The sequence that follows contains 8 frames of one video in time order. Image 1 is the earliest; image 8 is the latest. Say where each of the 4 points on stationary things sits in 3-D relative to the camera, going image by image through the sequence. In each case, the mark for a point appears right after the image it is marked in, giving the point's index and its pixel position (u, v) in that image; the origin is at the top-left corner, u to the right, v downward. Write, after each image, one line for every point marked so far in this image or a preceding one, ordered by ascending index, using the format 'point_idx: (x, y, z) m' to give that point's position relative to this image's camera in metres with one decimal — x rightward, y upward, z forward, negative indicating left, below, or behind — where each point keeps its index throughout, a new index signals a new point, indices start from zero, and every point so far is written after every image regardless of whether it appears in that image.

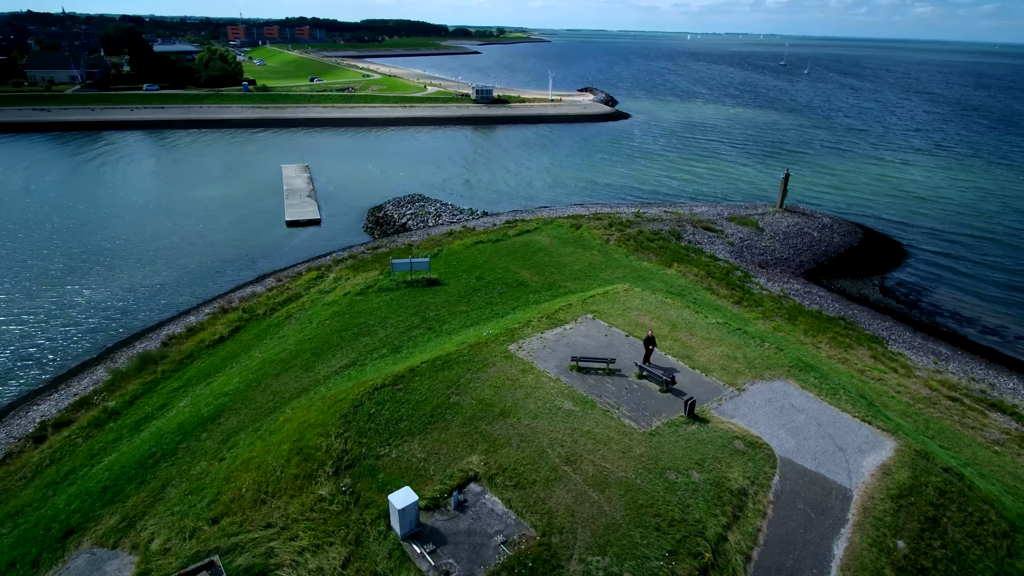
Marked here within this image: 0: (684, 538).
0: (+3.1, -4.5, +10.6) m
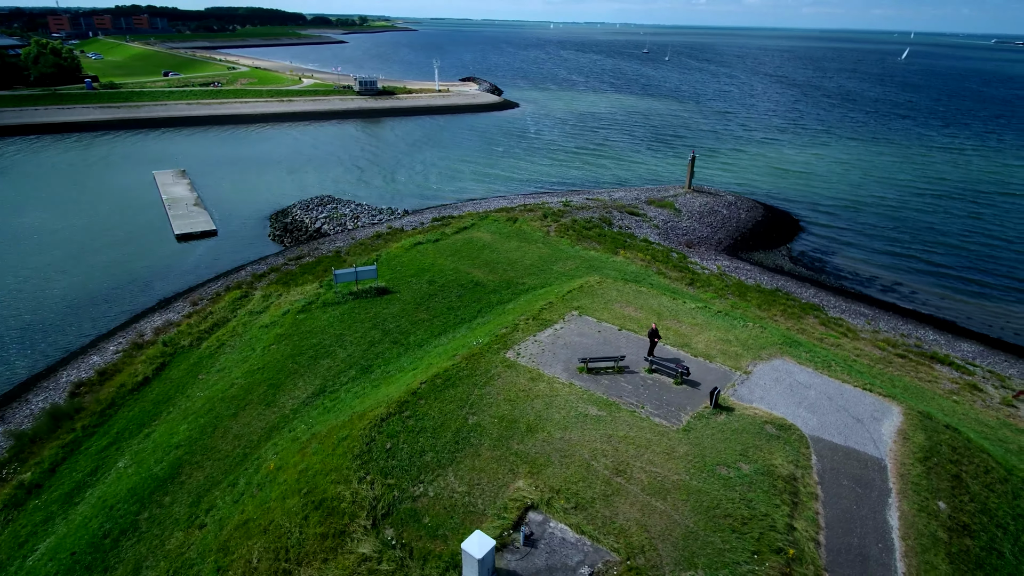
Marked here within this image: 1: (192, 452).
0: (+4.4, -4.3, +10.4) m
1: (-8.1, -4.1, +15.0) m
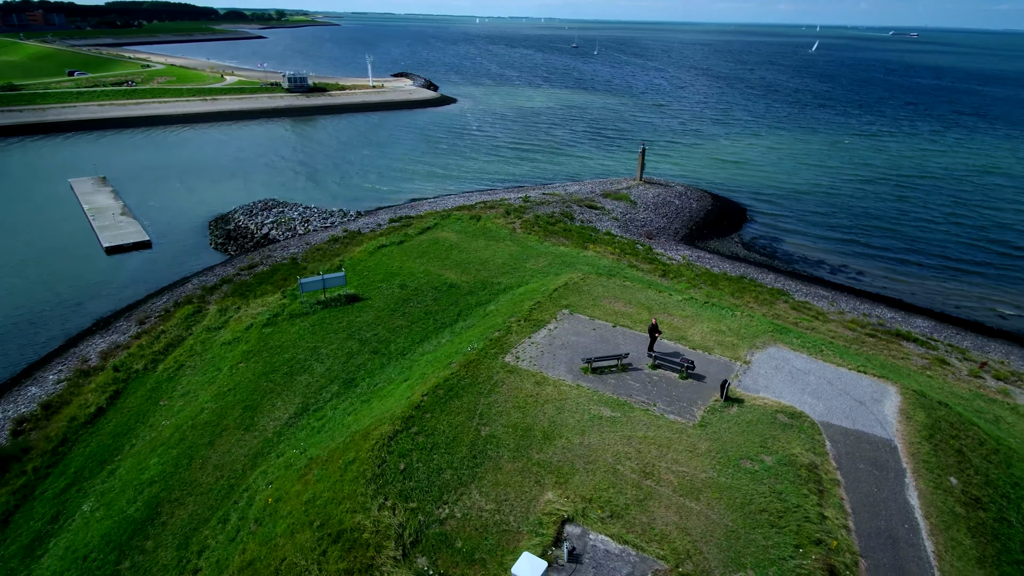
0: (+5.0, -4.2, +10.3) m
1: (-7.9, -4.6, +13.6) m
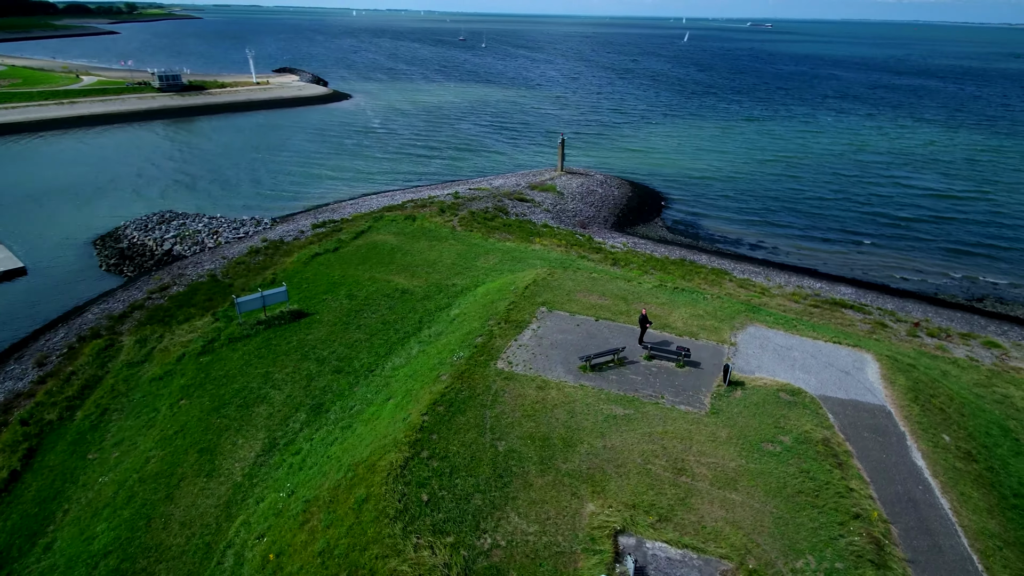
0: (+5.7, -3.8, +10.5) m
1: (-7.4, -5.3, +11.6) m
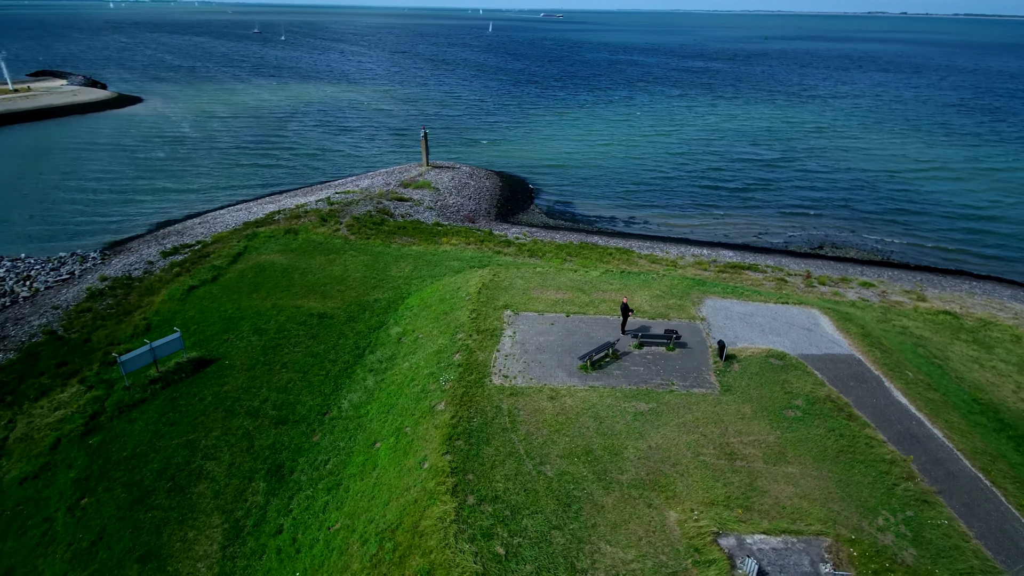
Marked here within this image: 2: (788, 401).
0: (+6.7, -3.1, +11.1) m
1: (-5.9, -6.4, +8.5) m
2: (+5.8, -2.4, +12.4) m
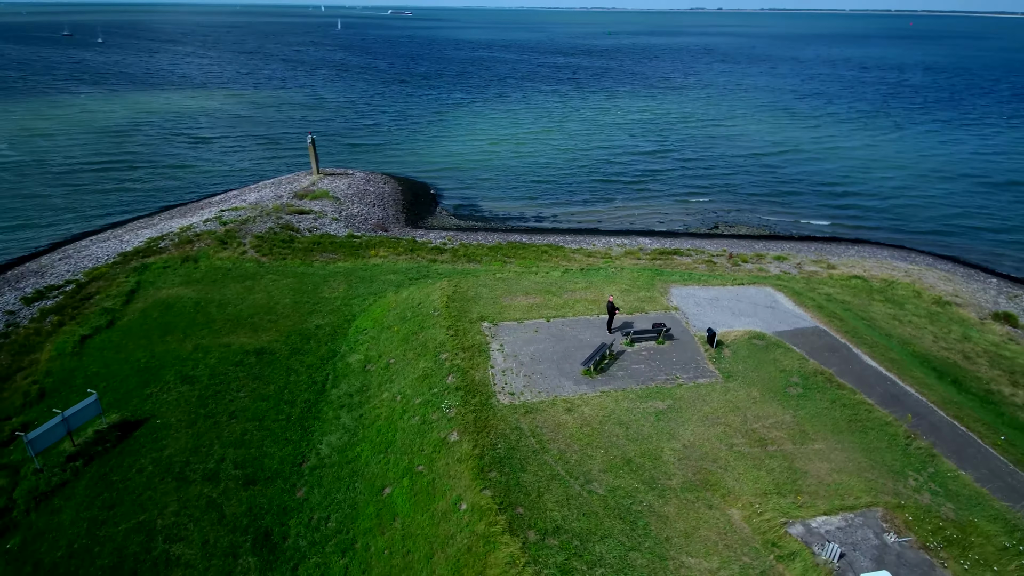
0: (+7.2, -2.6, +11.8) m
1: (-4.2, -7.2, +6.7) m
2: (+5.9, -2.0, +12.9) m
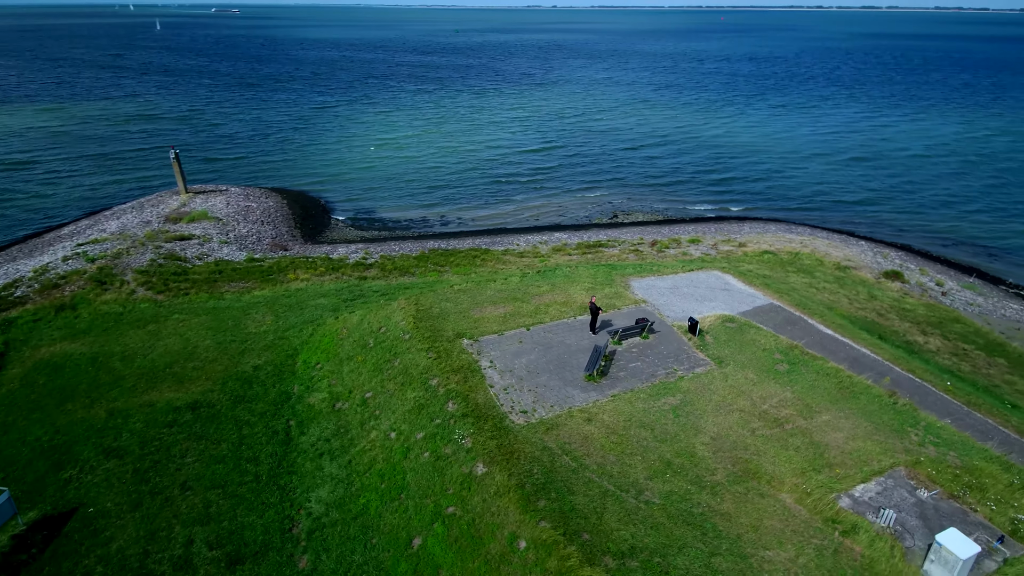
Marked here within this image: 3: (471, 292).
0: (+7.4, -2.1, +12.7) m
1: (-2.1, -7.8, +5.3) m
2: (+5.8, -1.6, +13.5) m
3: (-1.2, -0.1, +16.7) m
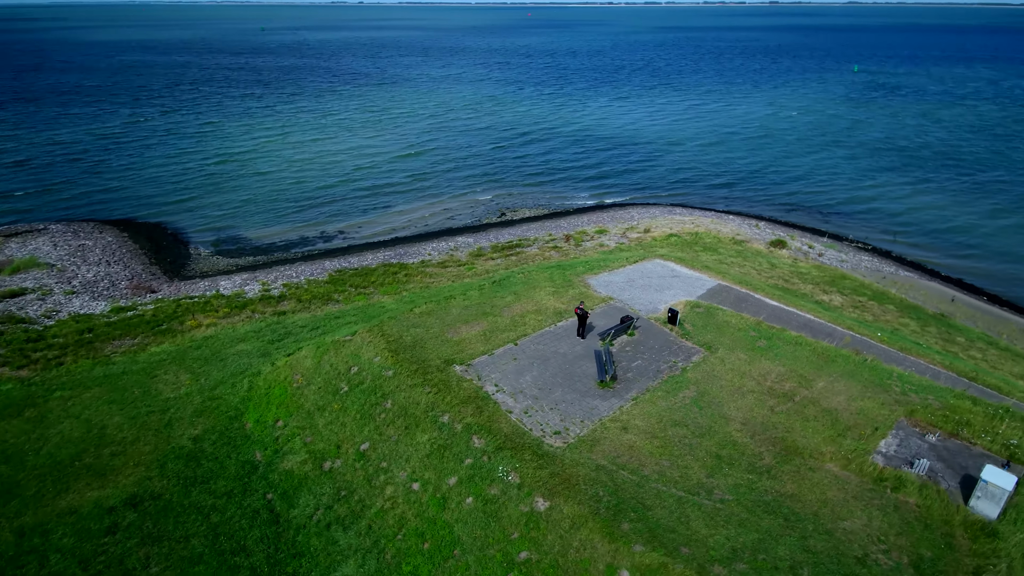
0: (+7.4, -1.4, +13.9) m
1: (+1.0, -8.2, +4.5) m
2: (+5.6, -1.2, +14.3) m
3: (-2.1, -0.7, +15.5) m
